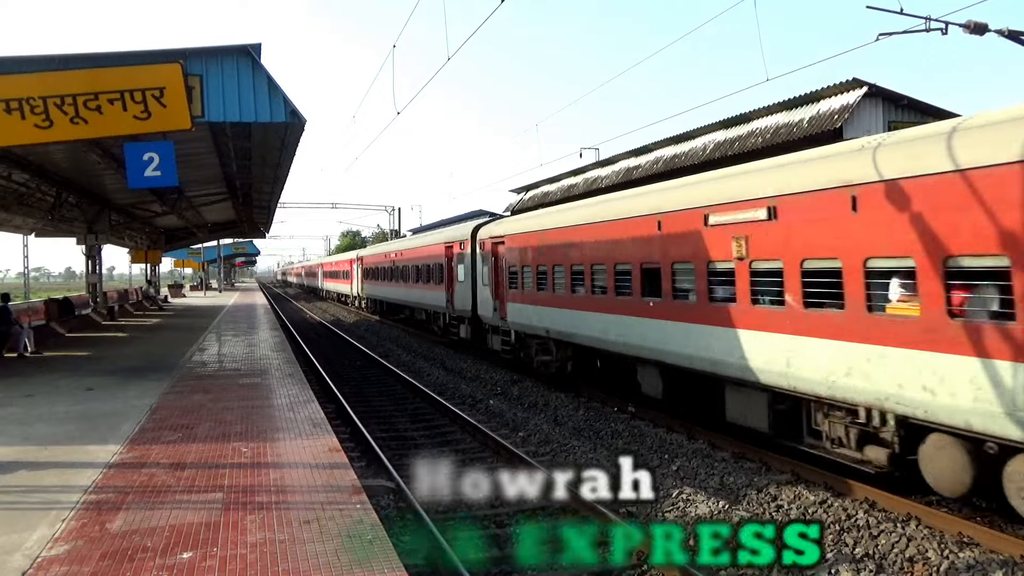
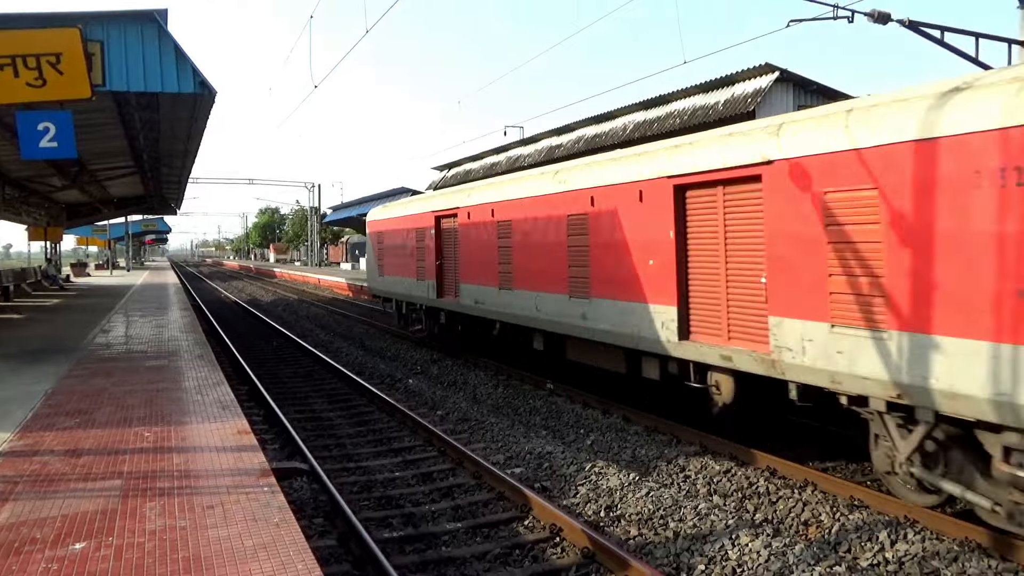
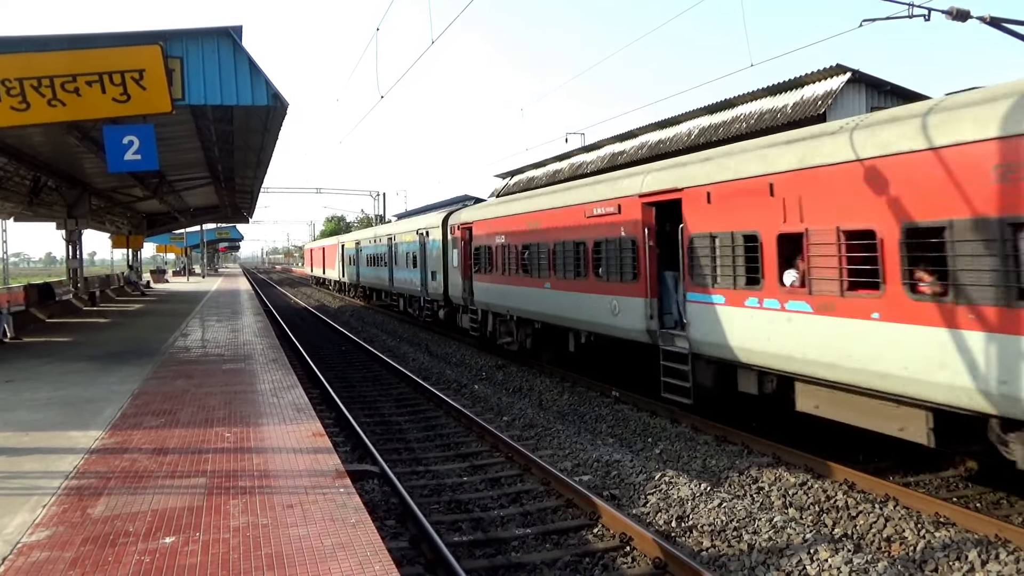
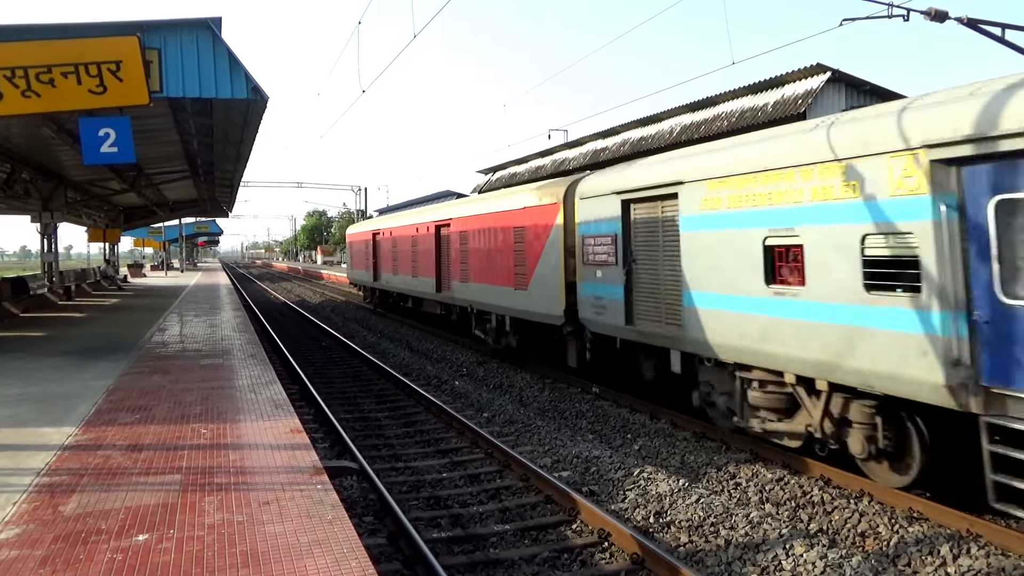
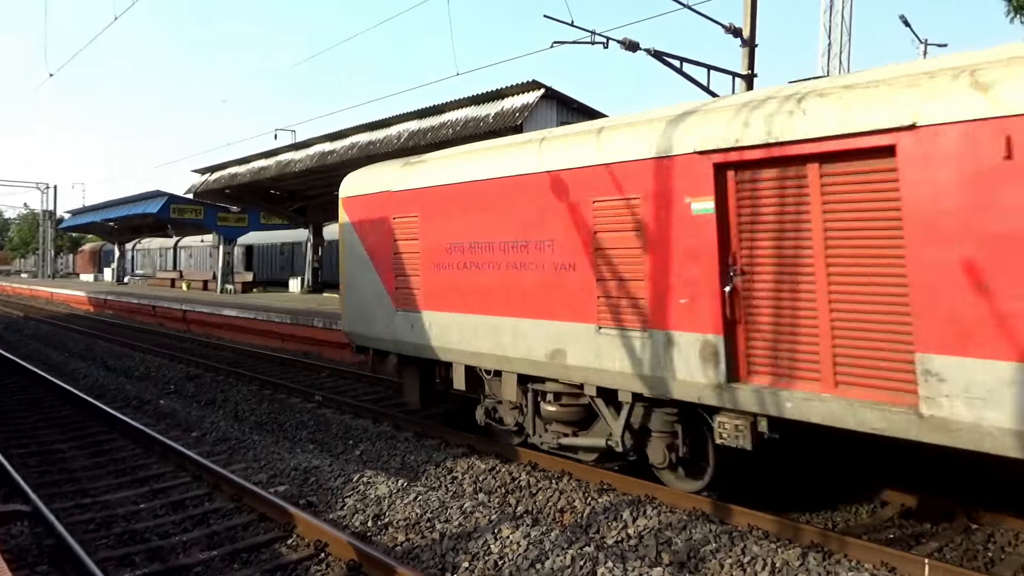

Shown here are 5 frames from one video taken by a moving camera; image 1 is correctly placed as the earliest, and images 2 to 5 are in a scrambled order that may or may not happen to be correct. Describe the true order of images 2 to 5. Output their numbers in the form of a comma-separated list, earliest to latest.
3, 4, 2, 5
